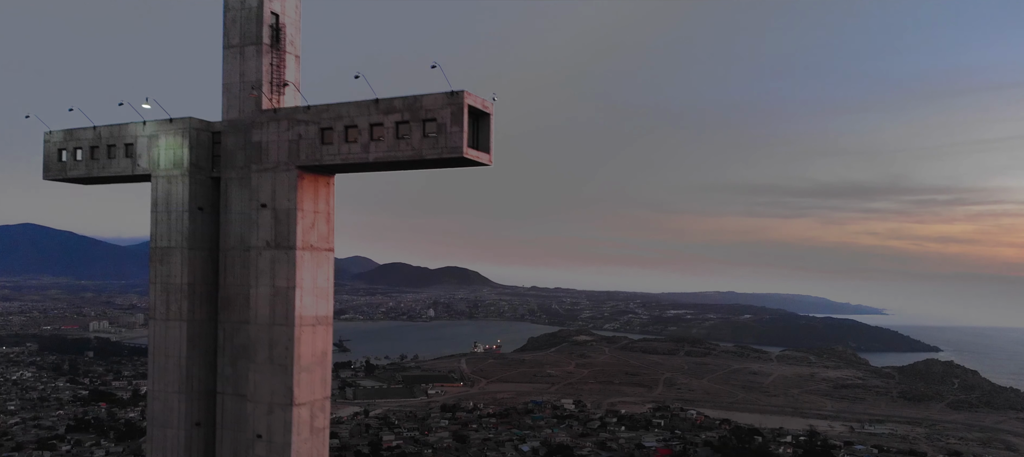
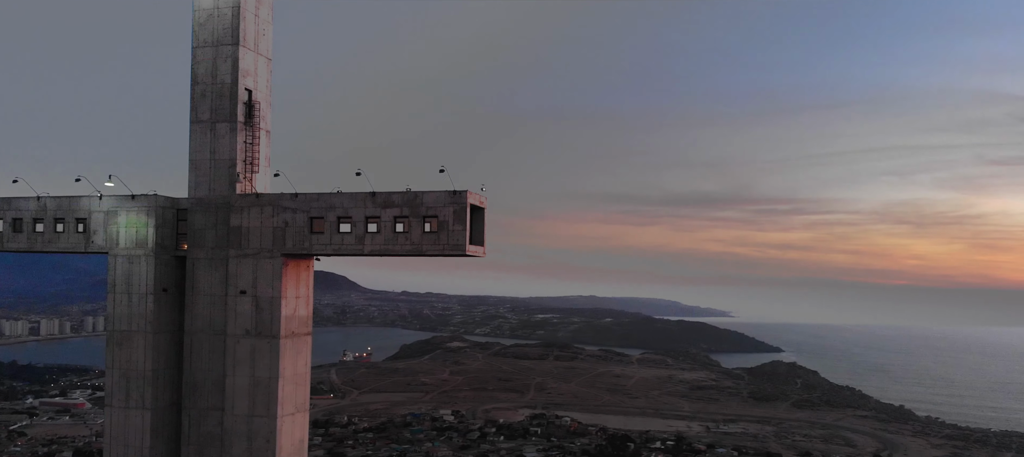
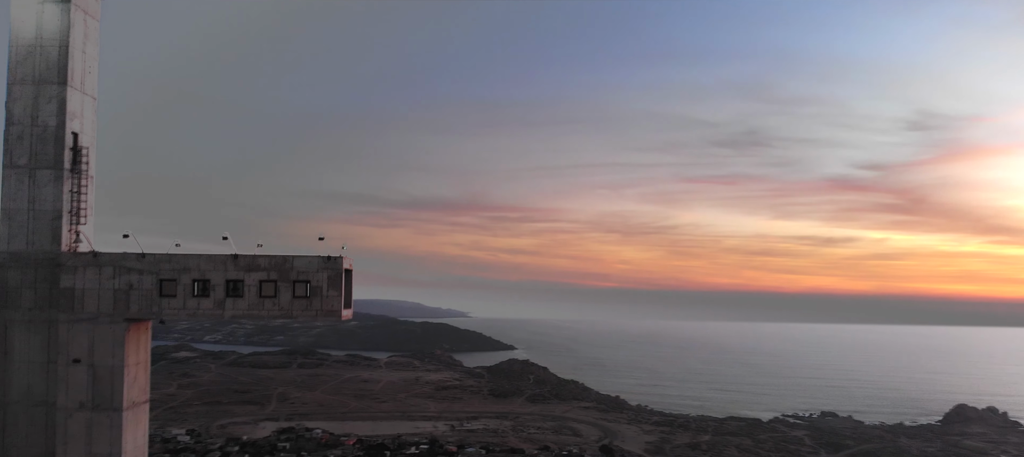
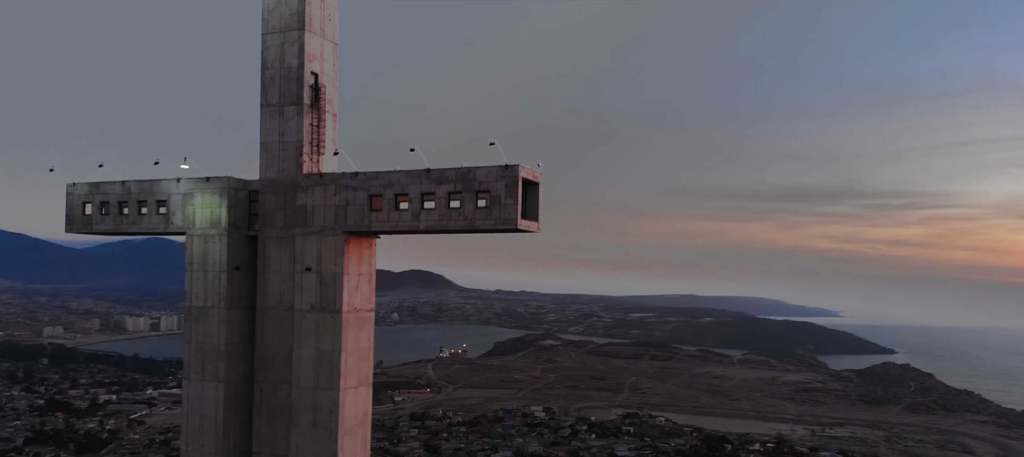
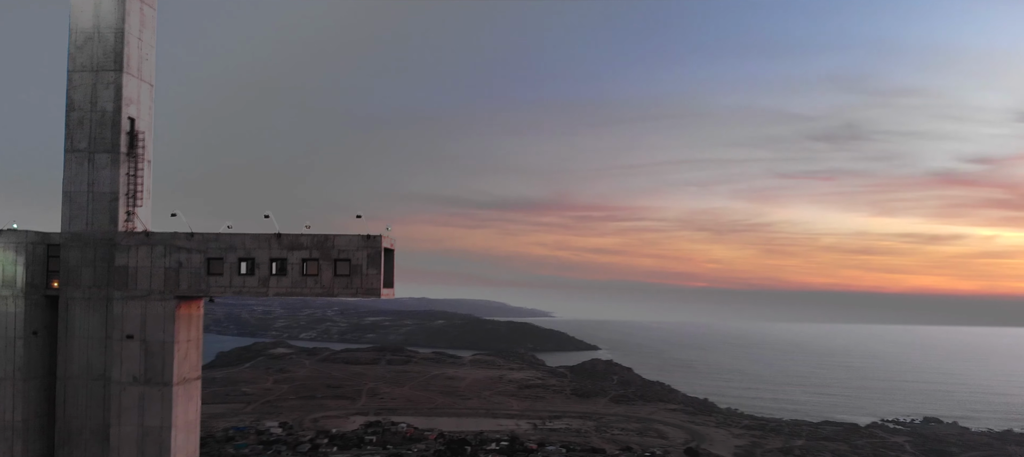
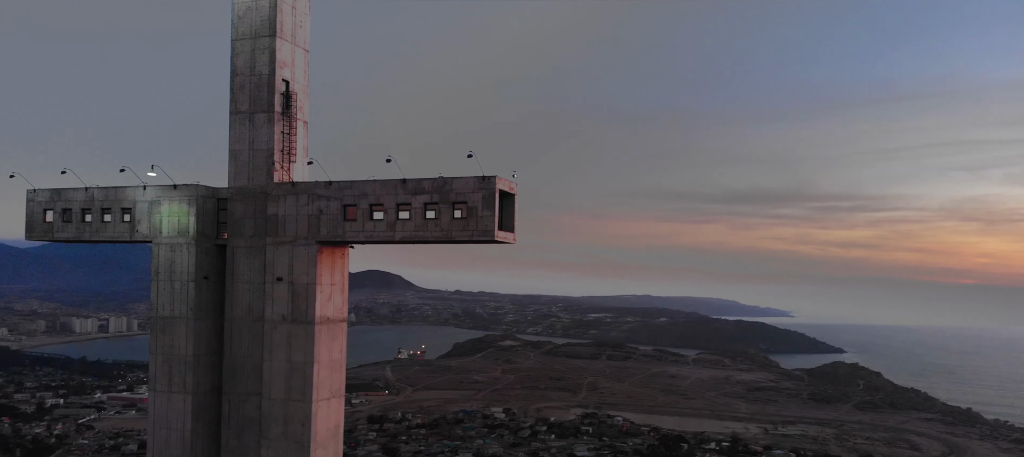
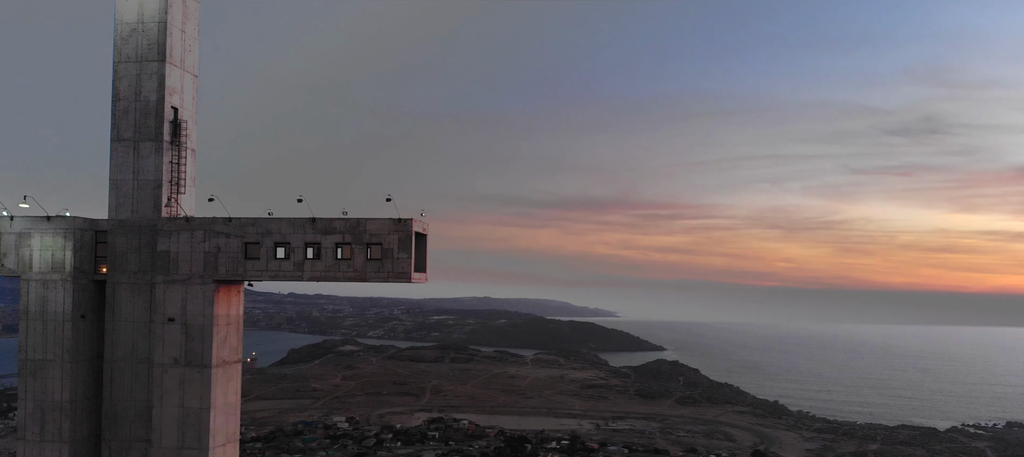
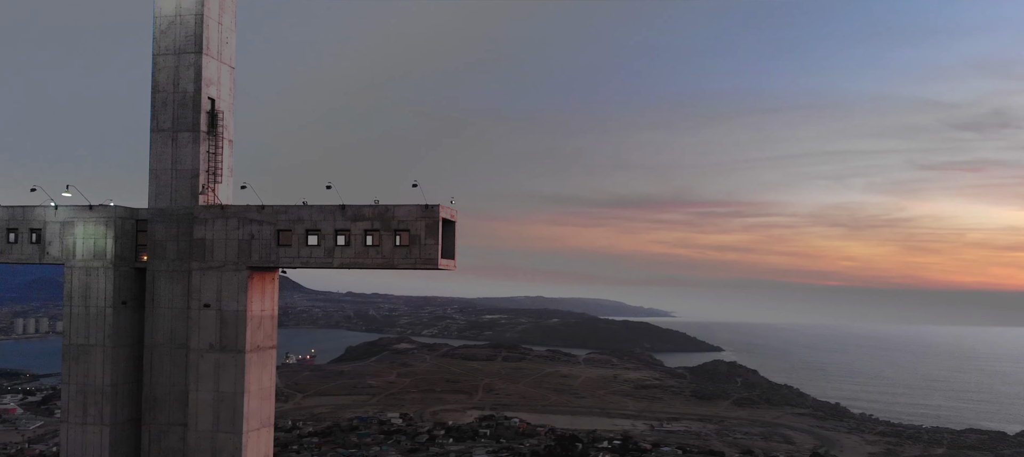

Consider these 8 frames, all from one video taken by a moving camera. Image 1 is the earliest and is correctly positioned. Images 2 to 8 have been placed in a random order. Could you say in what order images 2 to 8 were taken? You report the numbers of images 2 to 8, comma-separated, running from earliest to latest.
4, 6, 2, 8, 7, 5, 3
